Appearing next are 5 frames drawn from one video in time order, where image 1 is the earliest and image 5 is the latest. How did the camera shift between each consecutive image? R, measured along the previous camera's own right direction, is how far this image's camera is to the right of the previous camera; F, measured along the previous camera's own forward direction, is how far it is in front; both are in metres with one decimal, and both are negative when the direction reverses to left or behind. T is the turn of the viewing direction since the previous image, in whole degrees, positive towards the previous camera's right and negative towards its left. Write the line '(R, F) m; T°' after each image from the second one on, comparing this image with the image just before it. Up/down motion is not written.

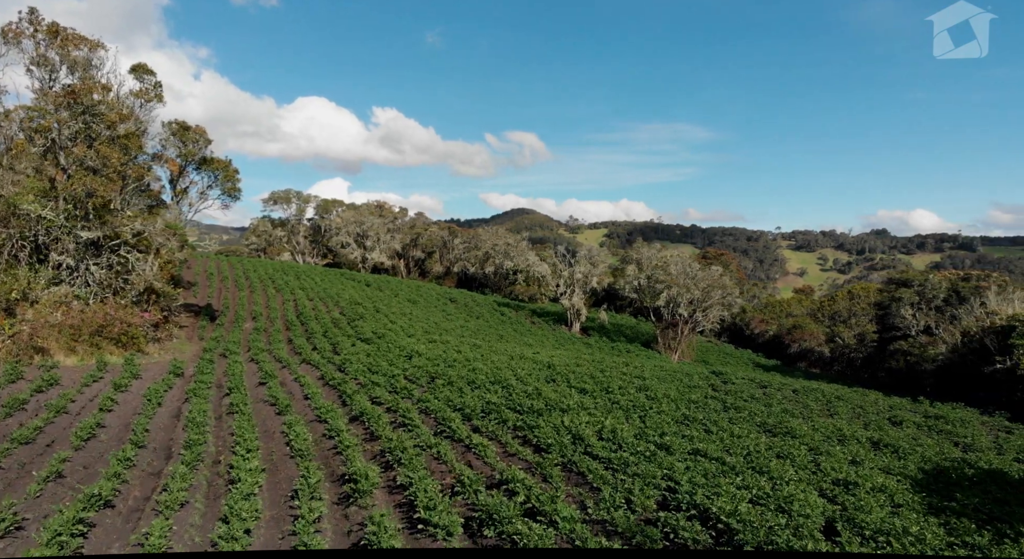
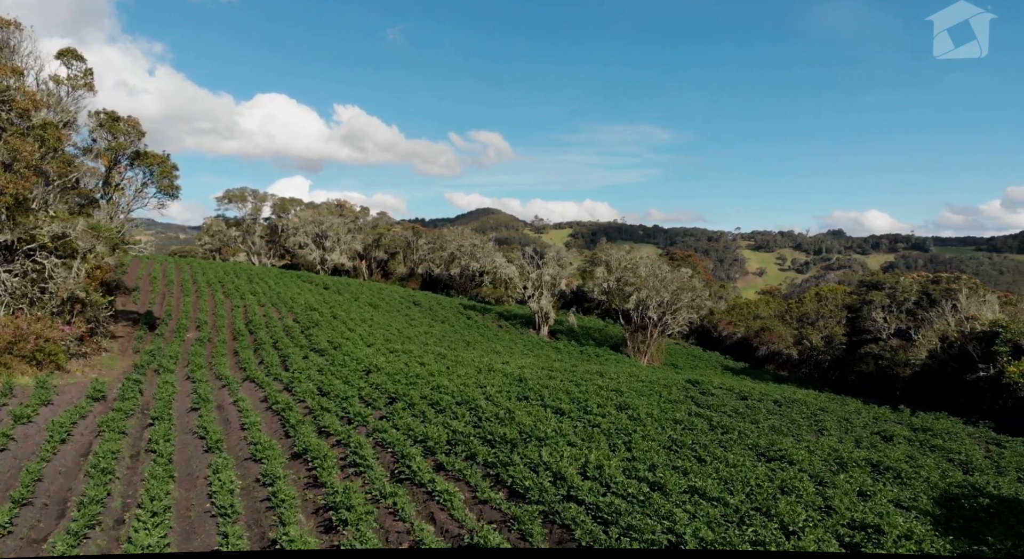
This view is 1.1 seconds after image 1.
(0.0, +1.0) m; +3°
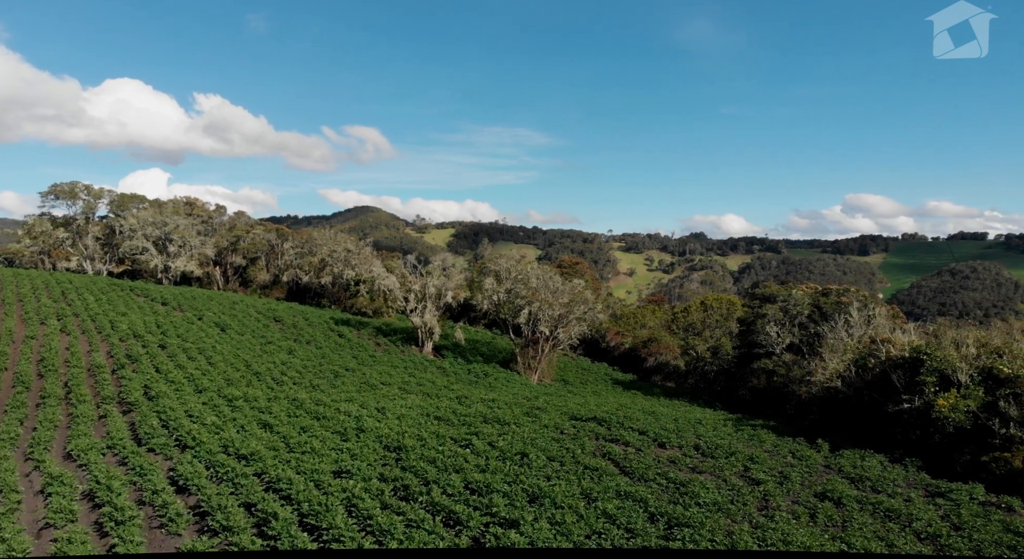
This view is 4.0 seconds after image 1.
(0.0, +2.6) m; +10°
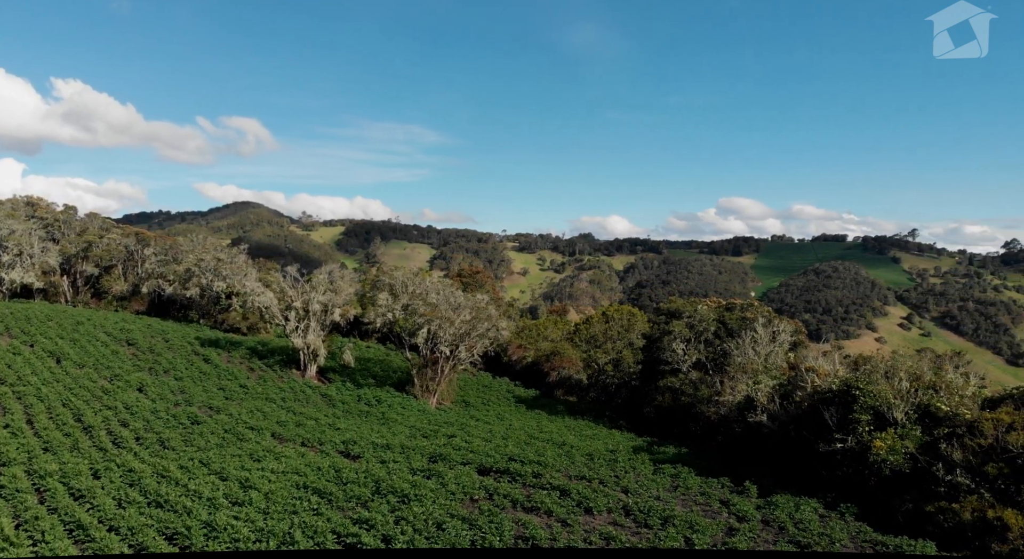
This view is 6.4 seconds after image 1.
(-0.1, +2.0) m; +9°
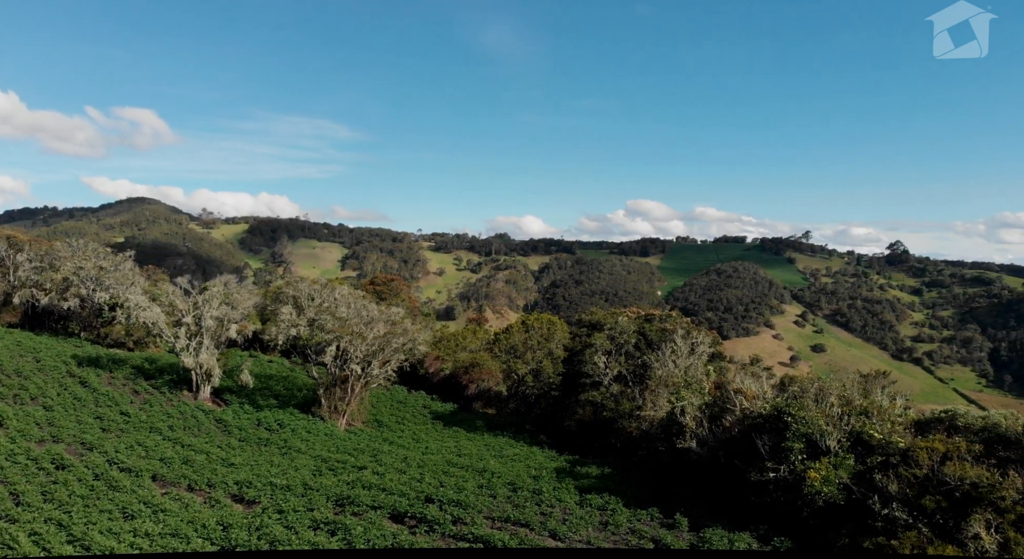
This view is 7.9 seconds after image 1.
(0.0, +1.1) m; +7°
